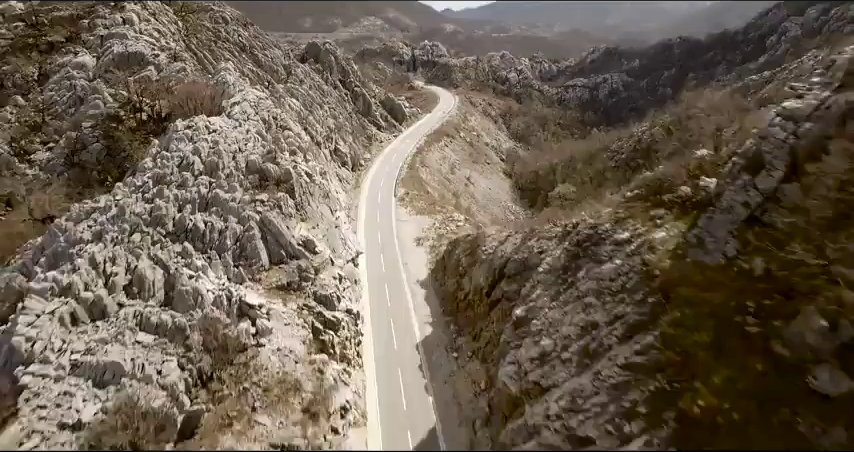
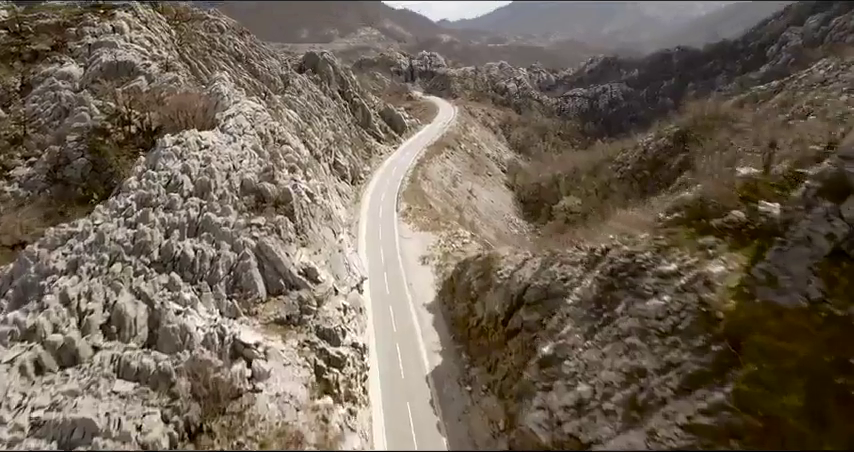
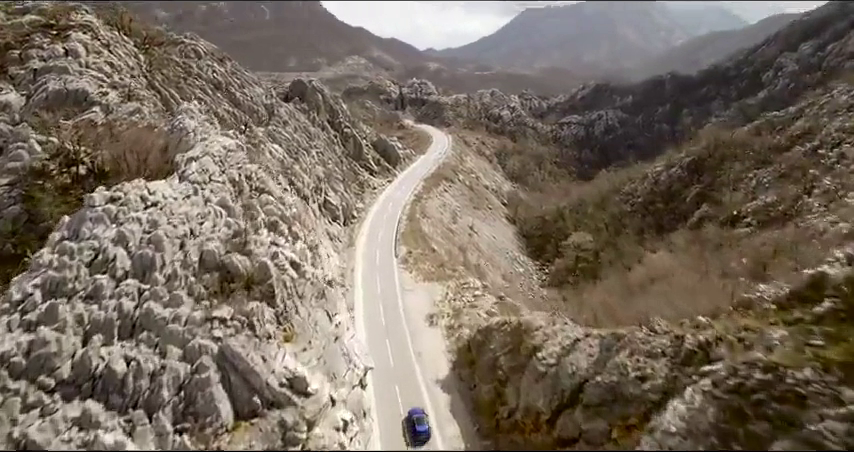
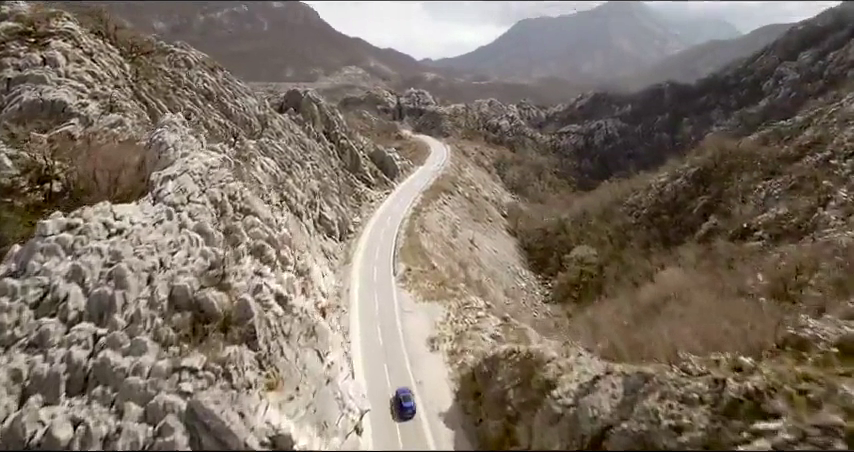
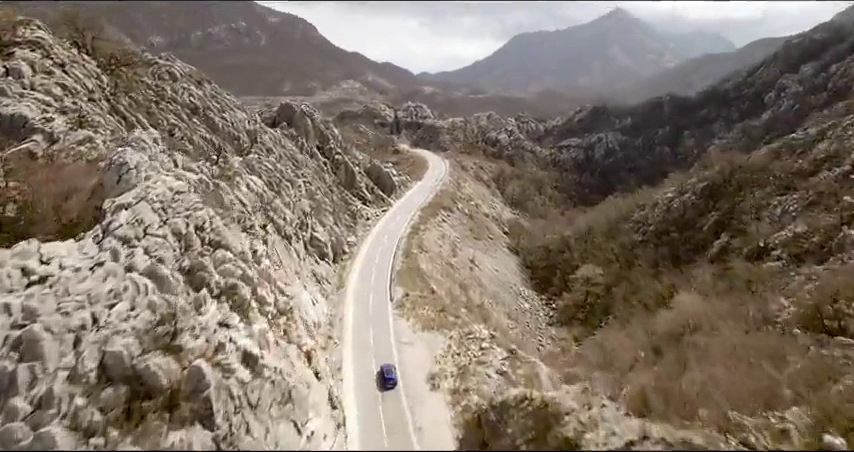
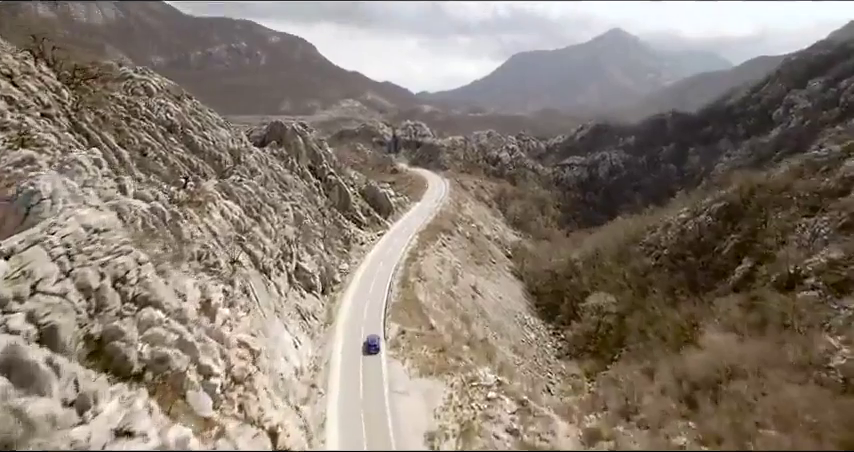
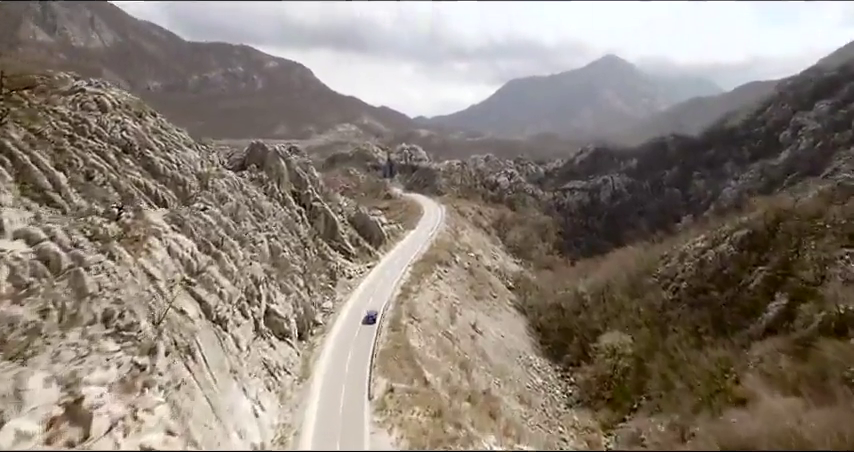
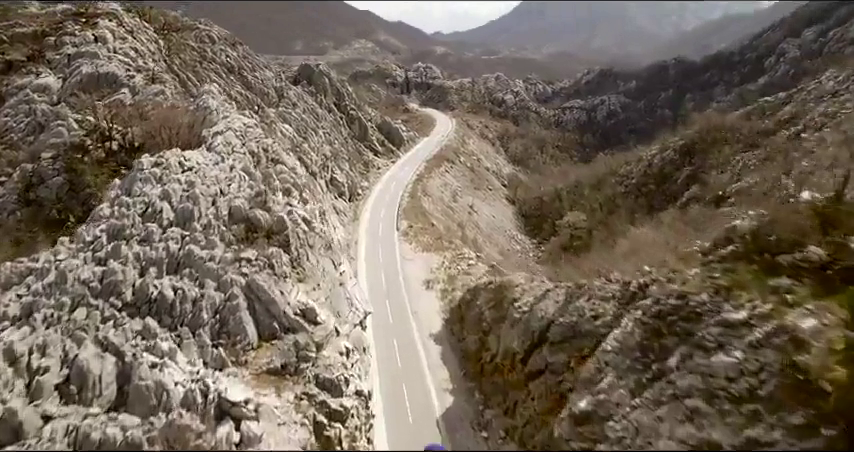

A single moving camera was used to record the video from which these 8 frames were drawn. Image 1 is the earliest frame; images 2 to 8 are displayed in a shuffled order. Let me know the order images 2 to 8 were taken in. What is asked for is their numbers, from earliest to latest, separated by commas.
2, 8, 3, 4, 5, 6, 7
